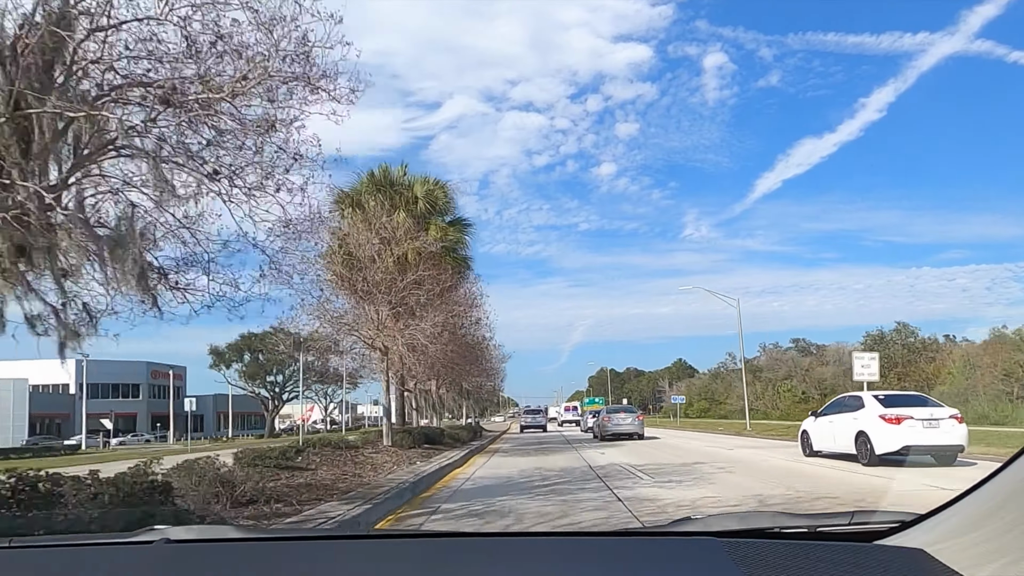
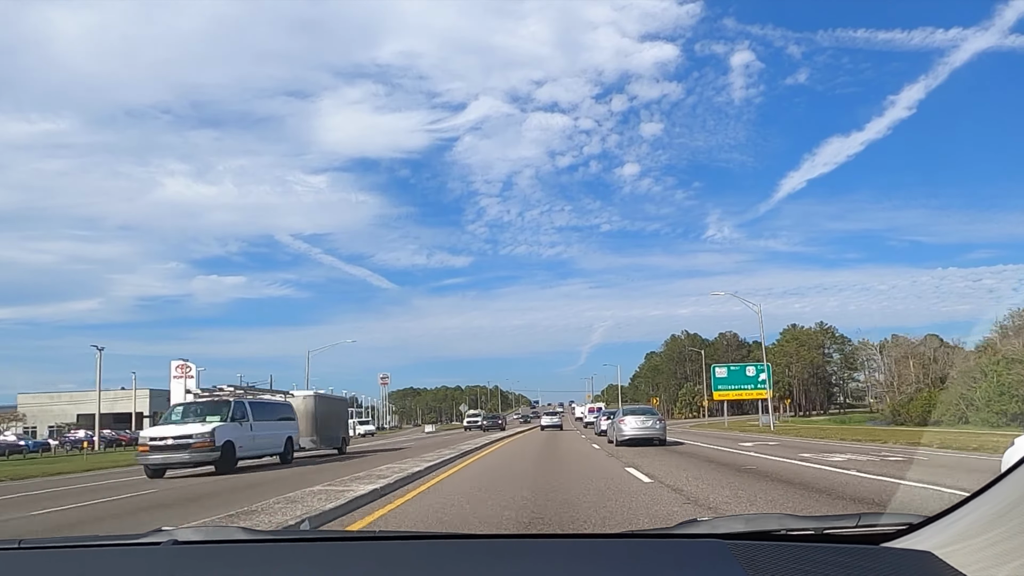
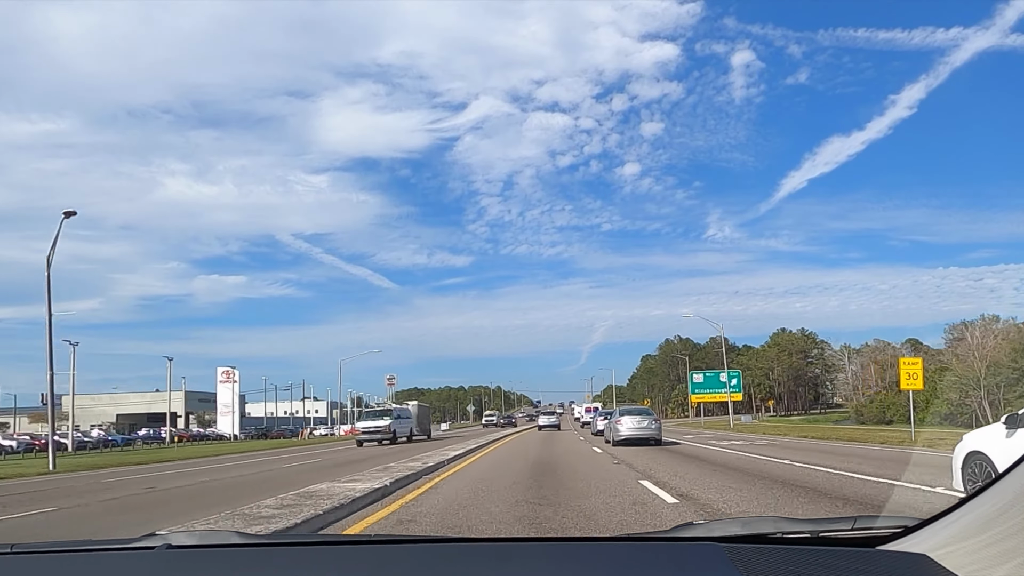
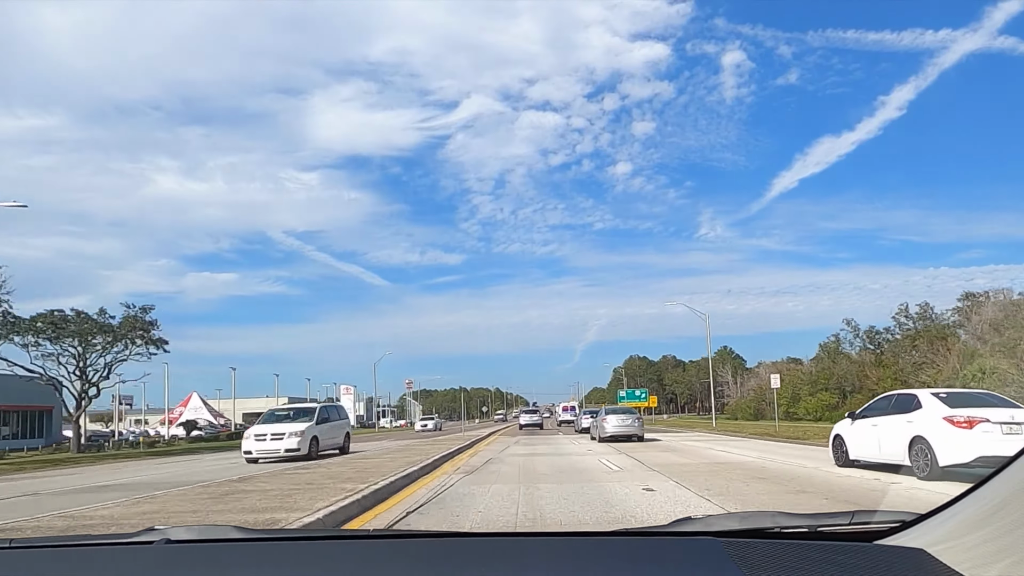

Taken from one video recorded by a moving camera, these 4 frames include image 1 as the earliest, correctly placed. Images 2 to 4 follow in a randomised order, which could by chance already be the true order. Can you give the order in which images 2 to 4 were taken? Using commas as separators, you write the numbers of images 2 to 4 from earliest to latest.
4, 3, 2
